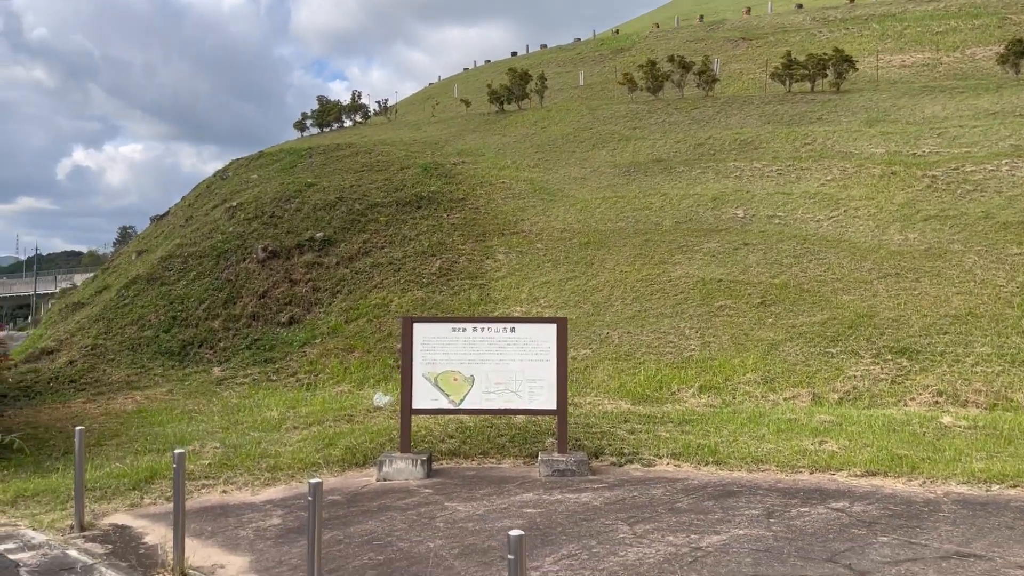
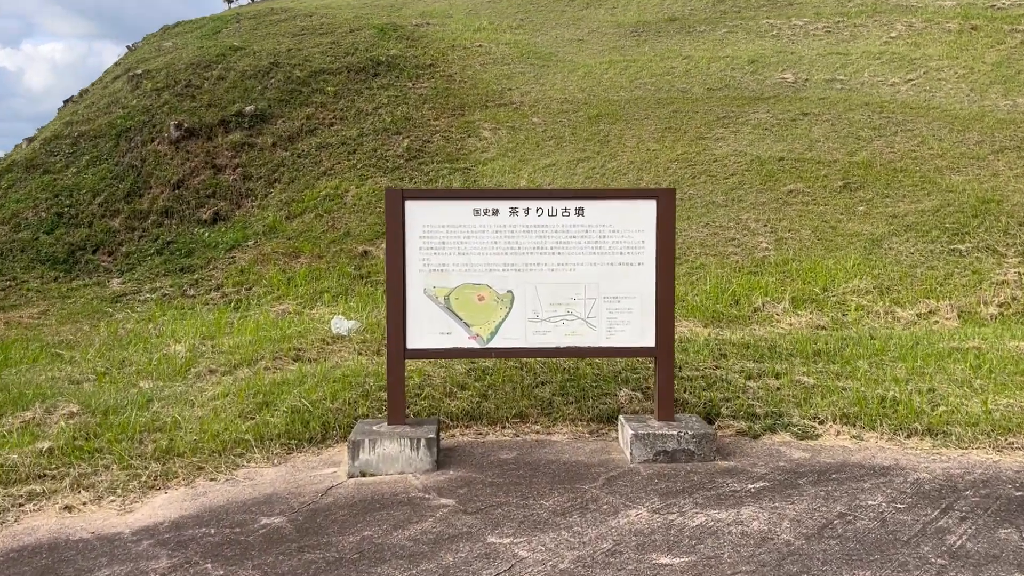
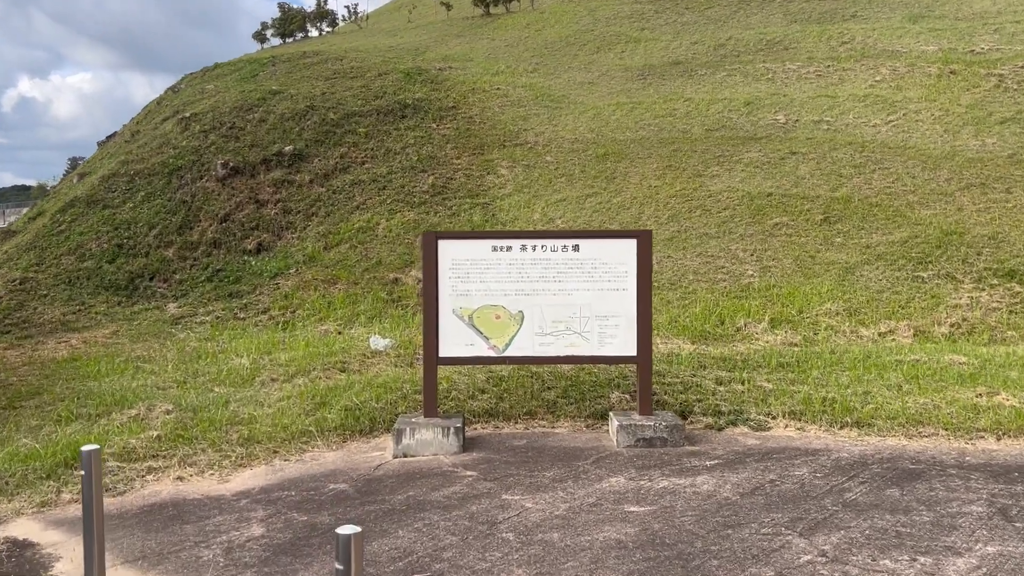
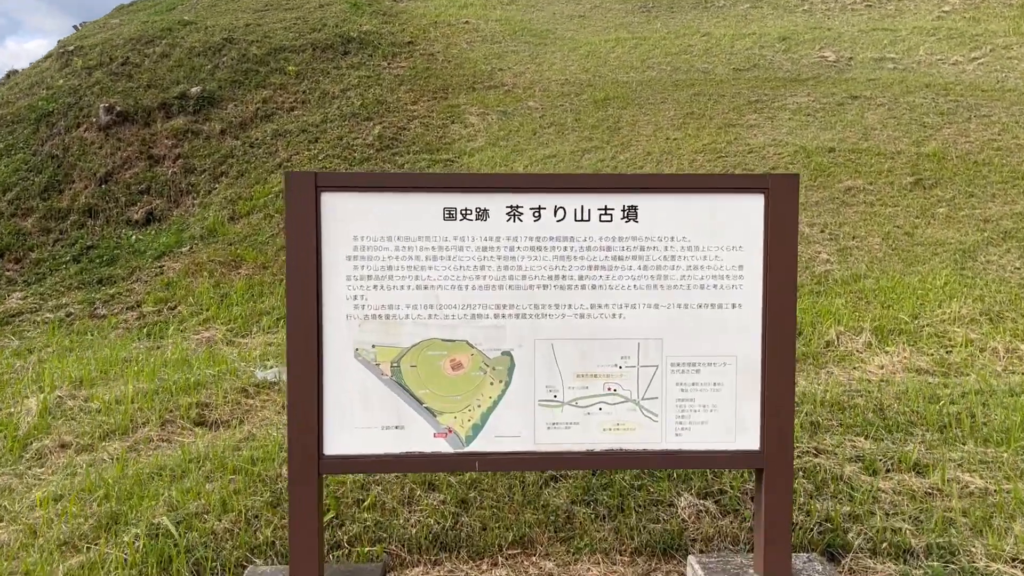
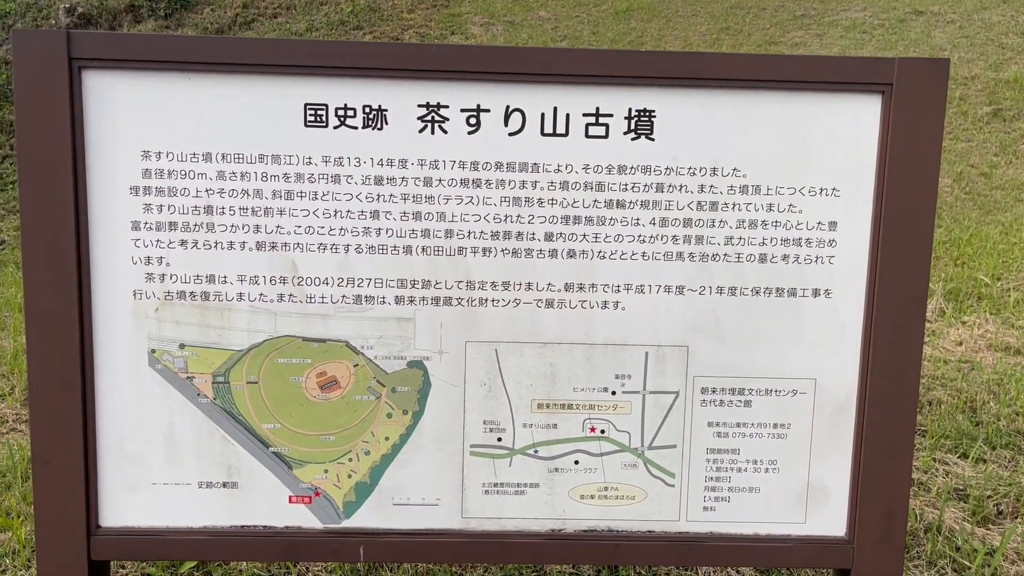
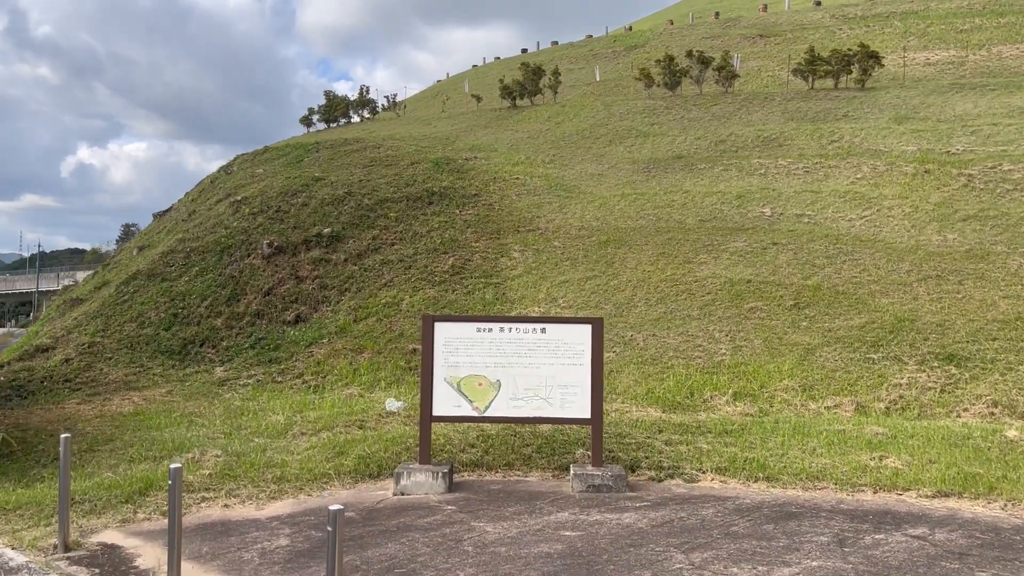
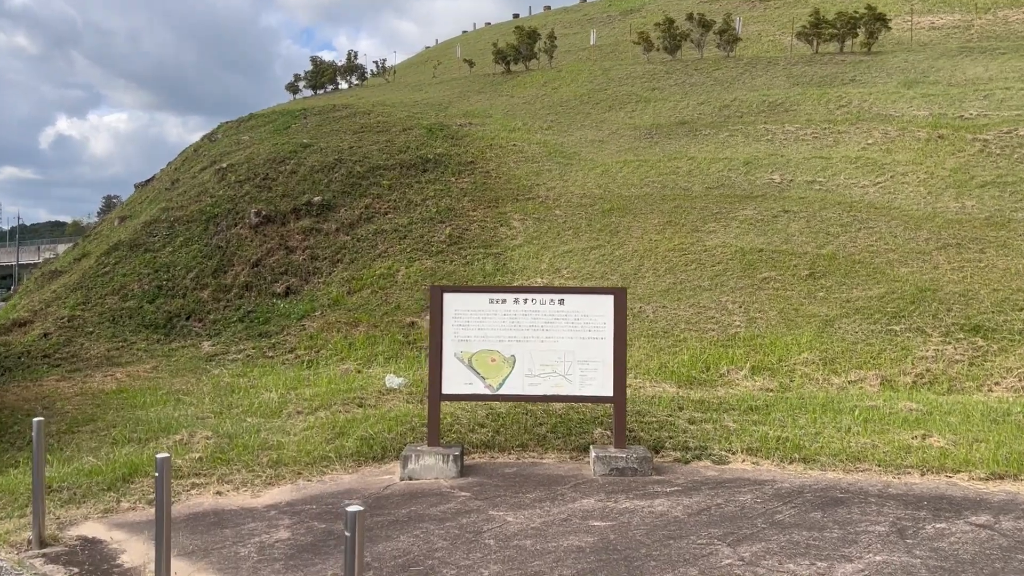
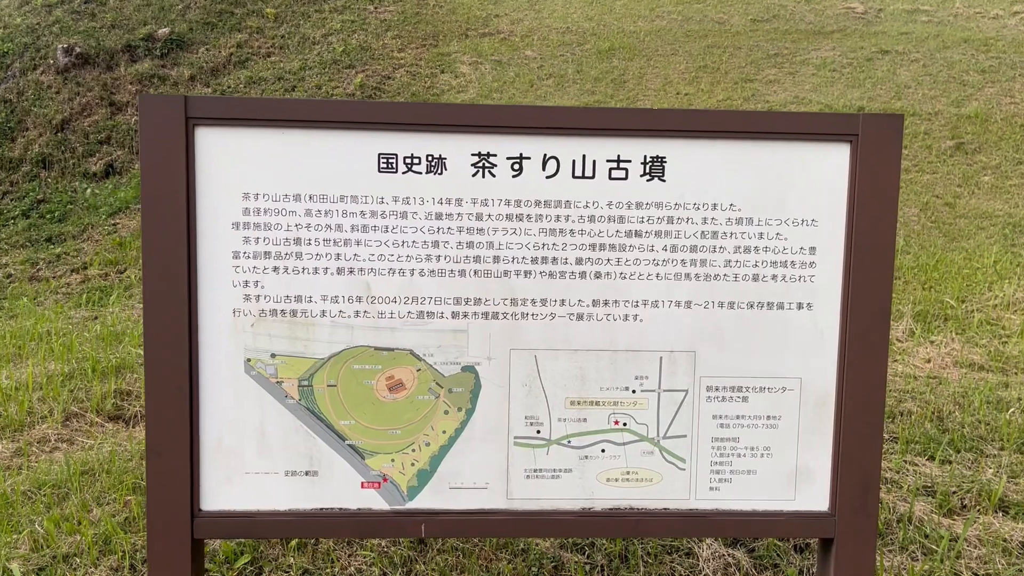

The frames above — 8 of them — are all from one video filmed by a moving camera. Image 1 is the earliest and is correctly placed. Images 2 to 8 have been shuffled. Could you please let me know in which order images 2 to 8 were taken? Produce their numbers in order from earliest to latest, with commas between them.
6, 7, 3, 2, 4, 8, 5
